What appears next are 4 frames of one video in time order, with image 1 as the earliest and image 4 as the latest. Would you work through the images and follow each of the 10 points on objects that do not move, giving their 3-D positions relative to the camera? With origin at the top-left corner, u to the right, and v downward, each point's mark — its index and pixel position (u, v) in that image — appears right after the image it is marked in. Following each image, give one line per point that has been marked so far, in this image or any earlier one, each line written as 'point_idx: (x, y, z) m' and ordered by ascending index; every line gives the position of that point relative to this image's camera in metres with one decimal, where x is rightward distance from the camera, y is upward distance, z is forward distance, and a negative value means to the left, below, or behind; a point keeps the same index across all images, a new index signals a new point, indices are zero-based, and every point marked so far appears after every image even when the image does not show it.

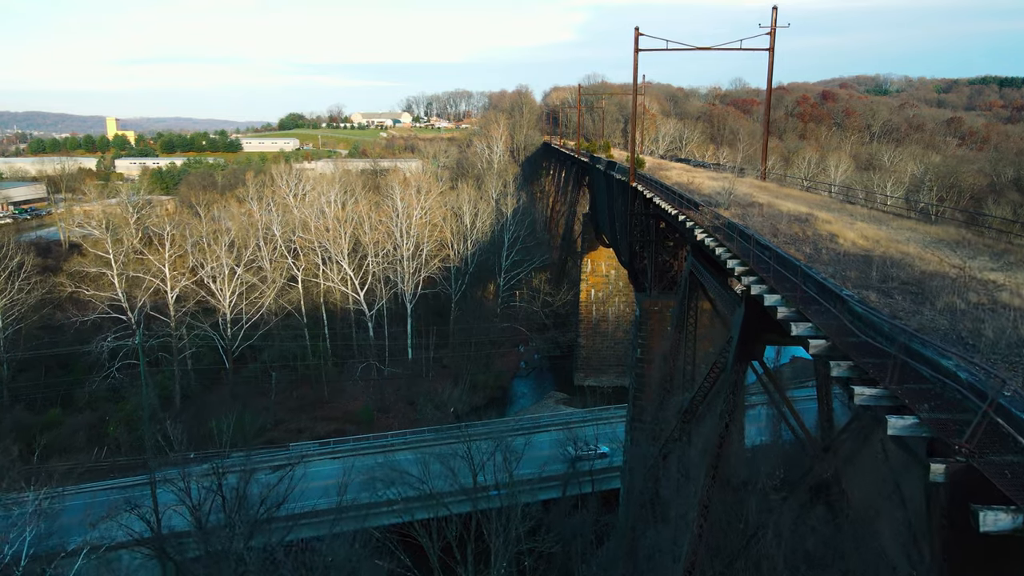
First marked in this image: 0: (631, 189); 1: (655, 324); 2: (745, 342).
0: (+2.9, +2.4, +16.3) m
1: (+3.3, -0.8, +15.5) m
2: (+2.5, -0.6, +7.3) m
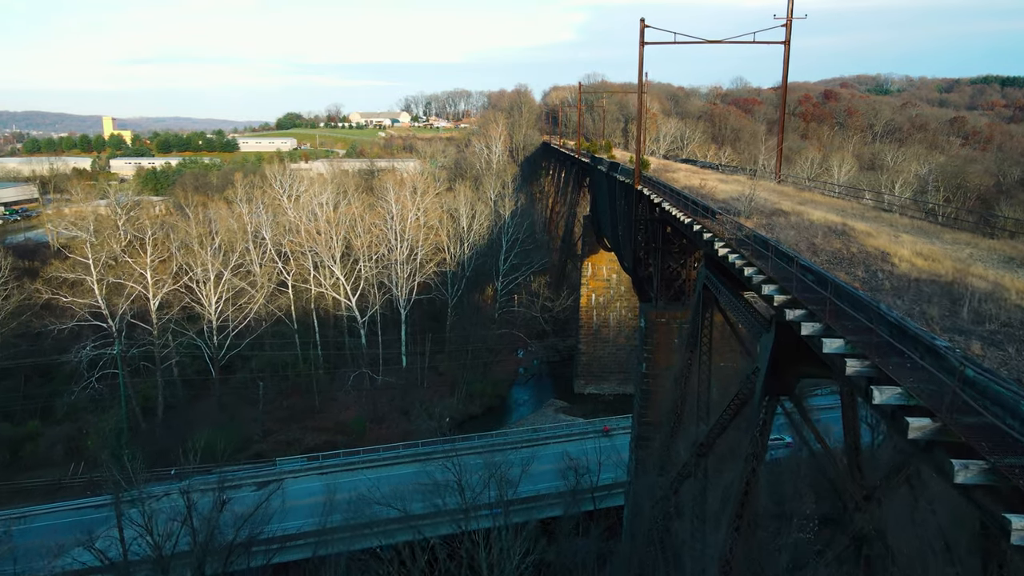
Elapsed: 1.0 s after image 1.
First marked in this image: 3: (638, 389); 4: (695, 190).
0: (+2.8, +2.2, +15.2) m
1: (+3.2, -1.1, +14.5) m
2: (+2.5, -0.8, +6.3) m
3: (+2.8, -2.2, +14.8) m
4: (+3.6, +1.8, +13.0) m
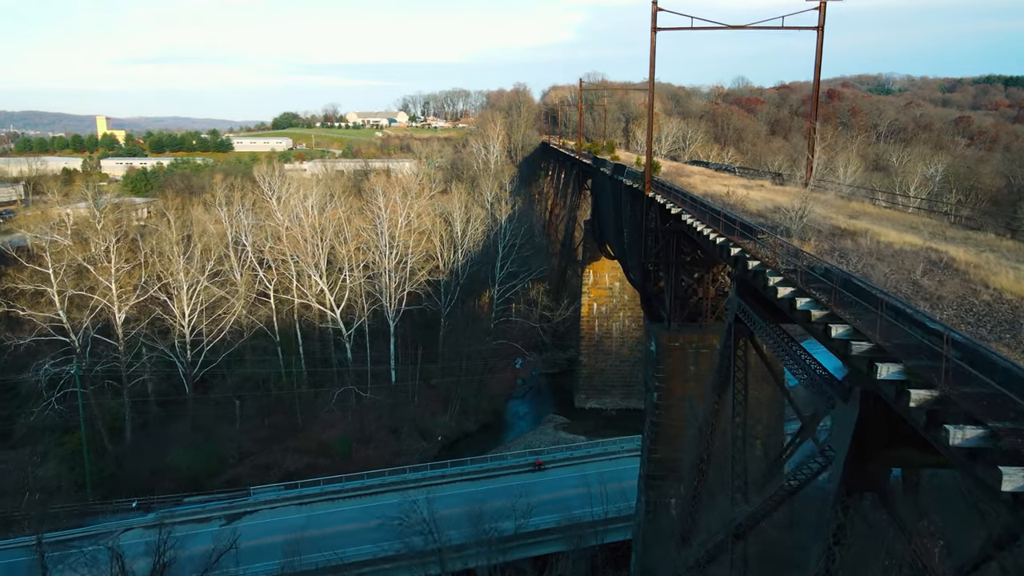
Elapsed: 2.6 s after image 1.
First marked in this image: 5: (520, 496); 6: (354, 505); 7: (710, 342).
0: (+2.7, +1.8, +13.5) m
1: (+3.1, -1.4, +12.8) m
2: (+2.4, -1.2, +4.6) m
3: (+2.7, -2.6, +13.1) m
4: (+3.5, +1.5, +11.3) m
5: (+0.2, -5.9, +19.3) m
6: (-4.3, -5.9, +18.6) m
7: (+3.7, -1.0, +12.8) m
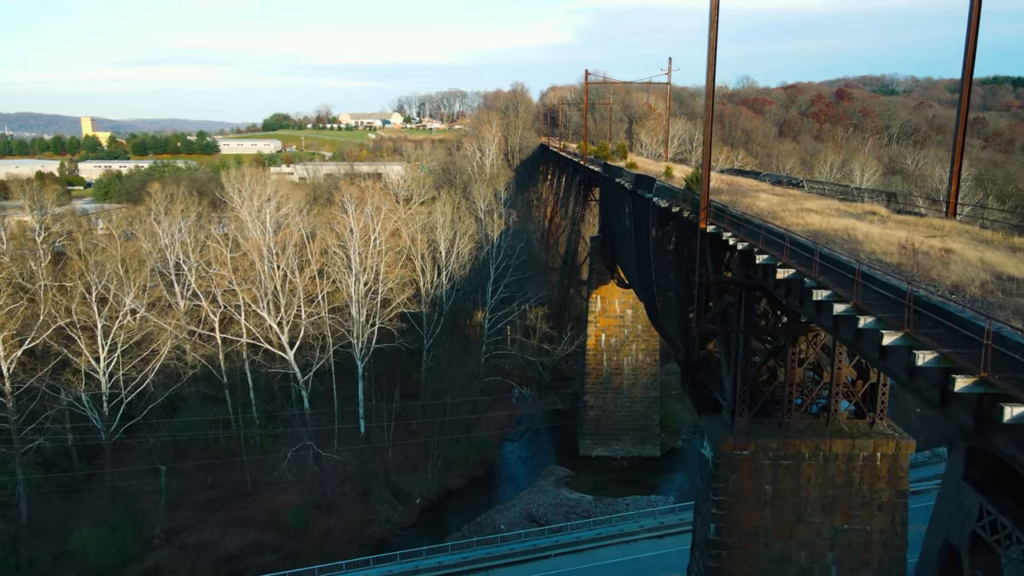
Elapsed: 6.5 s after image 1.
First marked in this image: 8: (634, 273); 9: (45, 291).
0: (+2.5, +0.8, +9.2) m
1: (+2.9, -2.4, +8.5) m
2: (+2.2, -2.1, +0.3) m
3: (+2.5, -3.6, +8.8) m
4: (+3.3, +0.5, +6.9) m
5: (0.0, -6.9, +15.0) m
6: (-4.5, -6.9, +14.3) m
7: (+3.5, -2.0, +8.4) m
8: (+2.9, +0.4, +16.3) m
9: (-13.0, -0.1, +19.2) m
